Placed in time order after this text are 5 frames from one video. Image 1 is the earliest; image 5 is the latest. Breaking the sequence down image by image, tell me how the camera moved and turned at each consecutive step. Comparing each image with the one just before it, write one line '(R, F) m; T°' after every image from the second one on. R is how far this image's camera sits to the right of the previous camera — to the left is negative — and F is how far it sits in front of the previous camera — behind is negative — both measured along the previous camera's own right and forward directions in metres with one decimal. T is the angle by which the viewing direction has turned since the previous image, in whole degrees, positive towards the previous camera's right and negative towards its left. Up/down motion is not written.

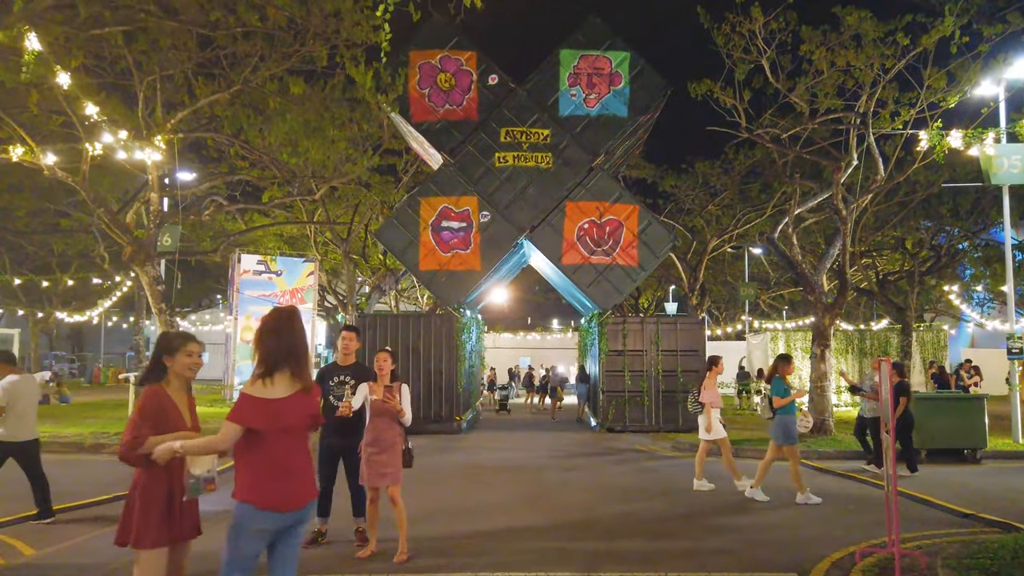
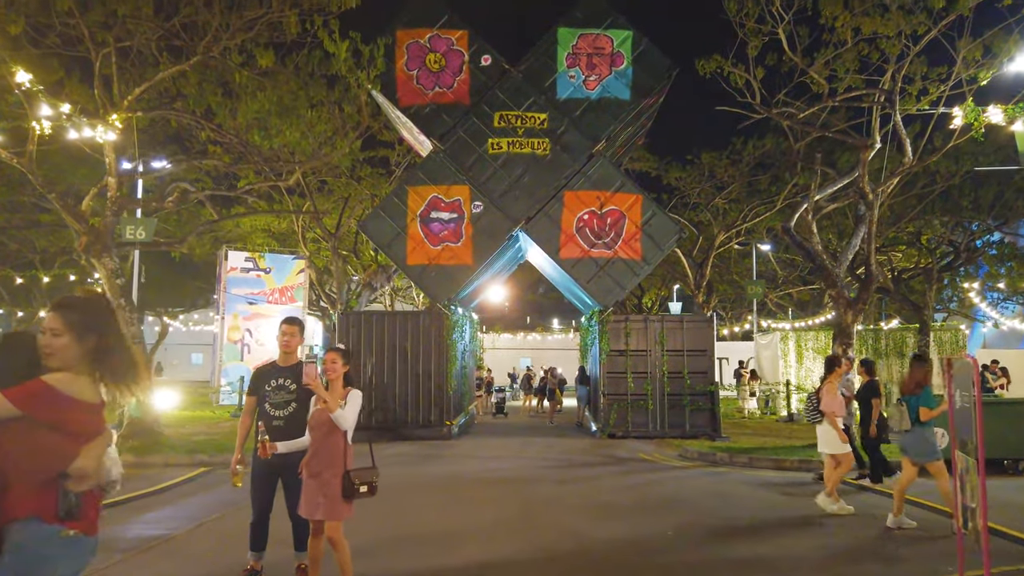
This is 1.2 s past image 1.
(+0.2, +1.5) m; 0°
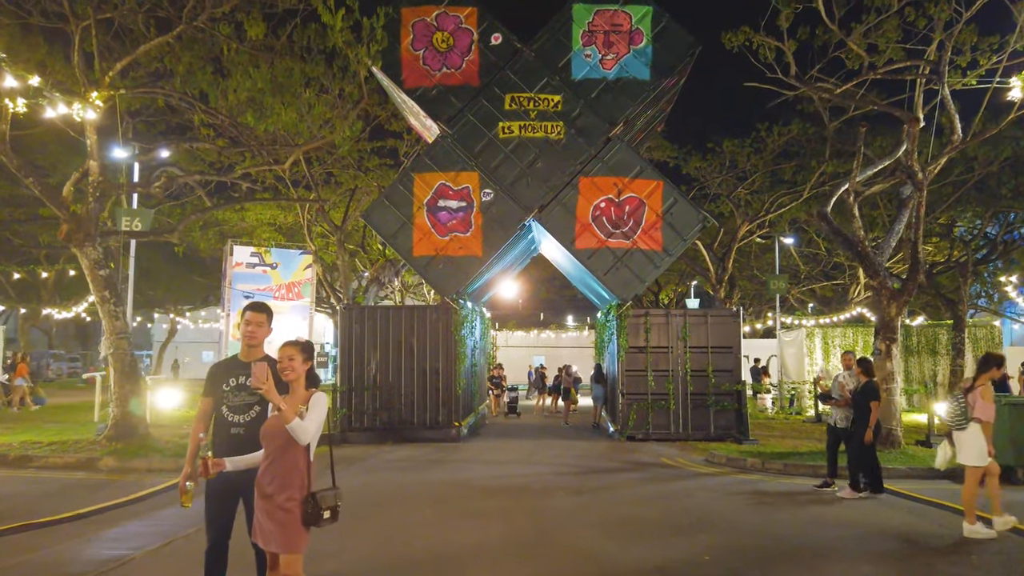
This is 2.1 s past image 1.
(0.0, +1.2) m; -1°
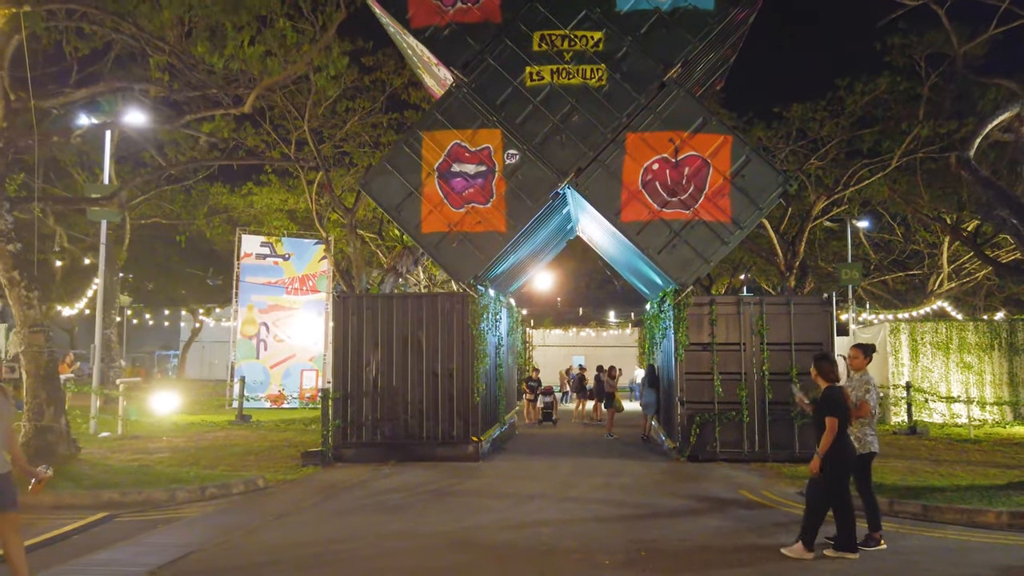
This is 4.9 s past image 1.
(+0.2, +3.6) m; -3°
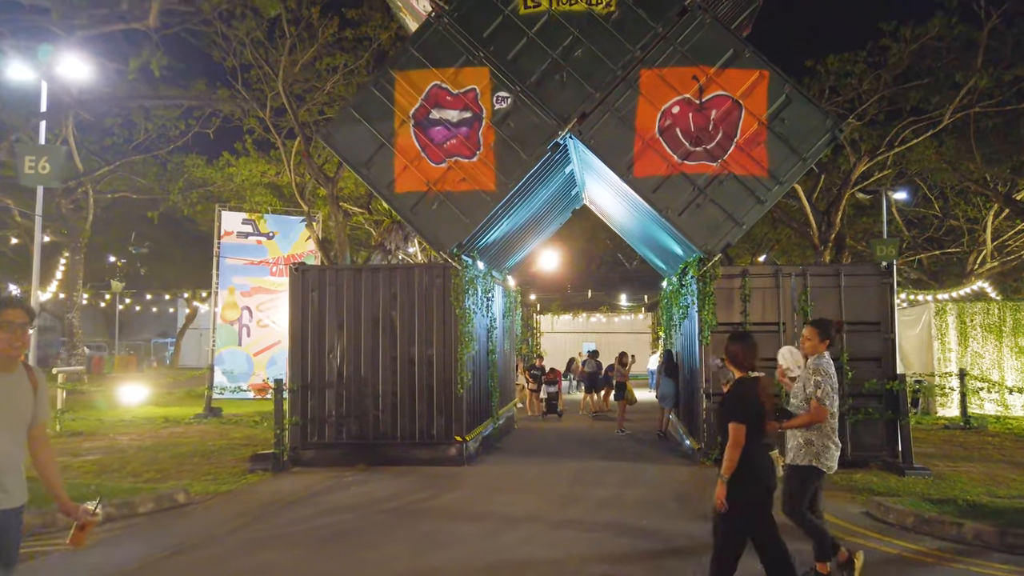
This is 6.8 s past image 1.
(+0.3, +2.6) m; -1°
